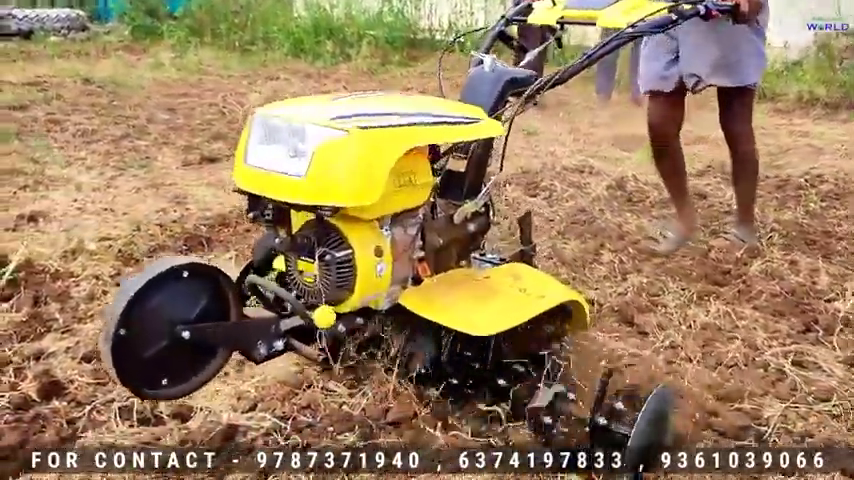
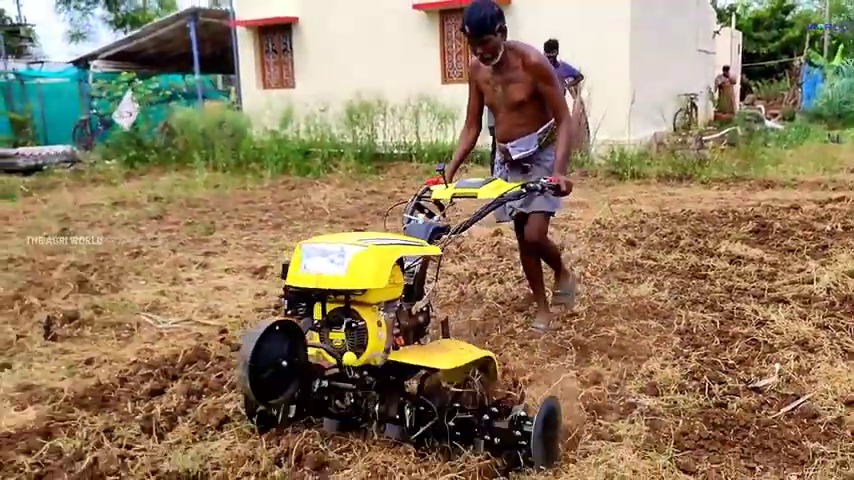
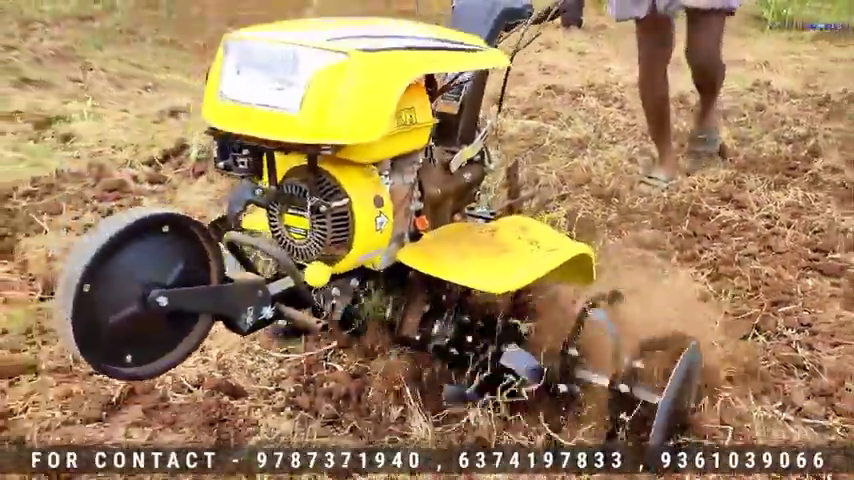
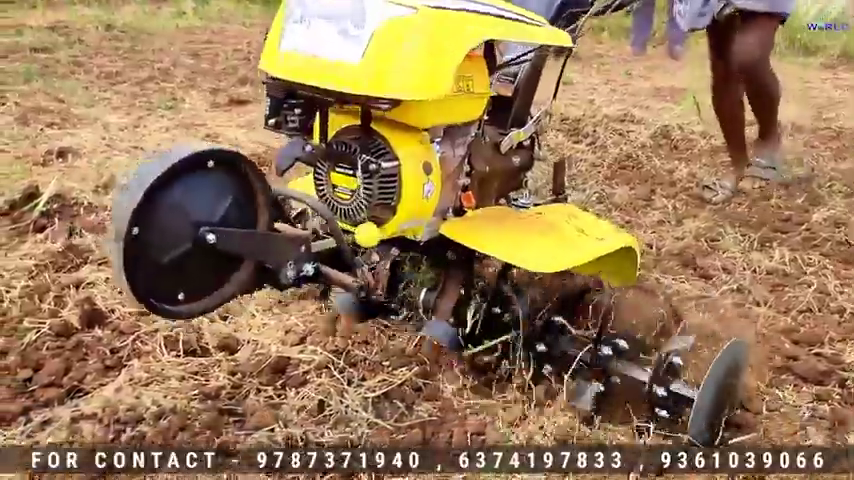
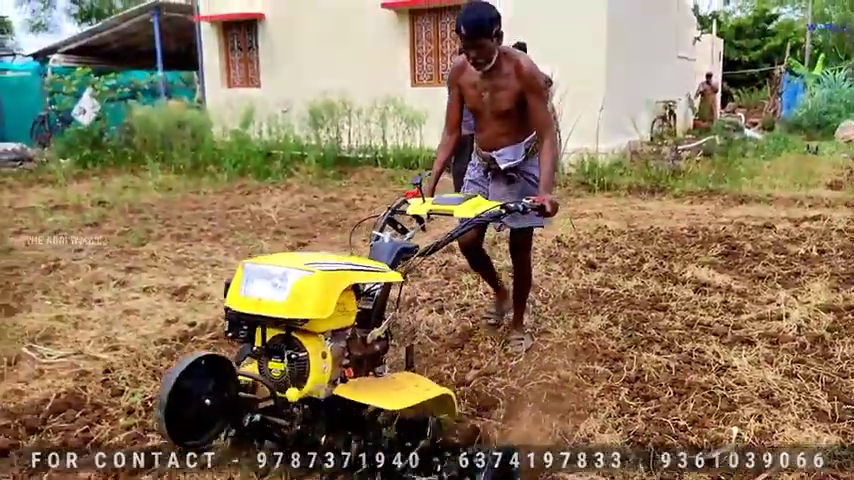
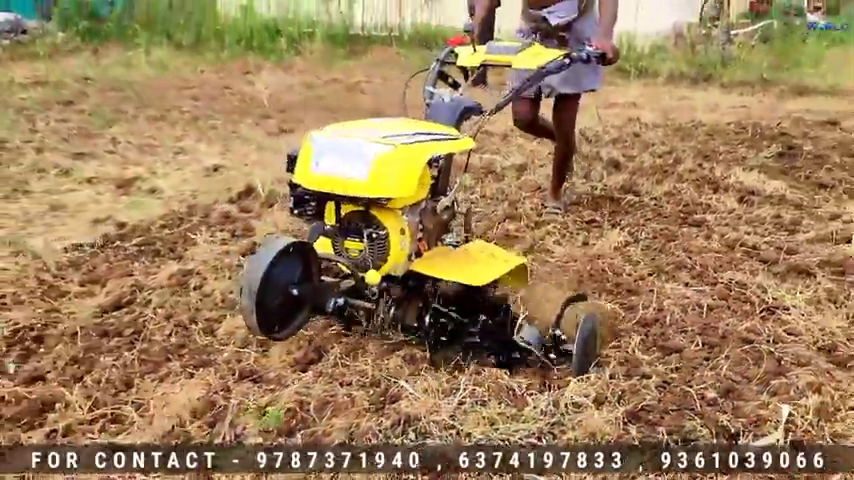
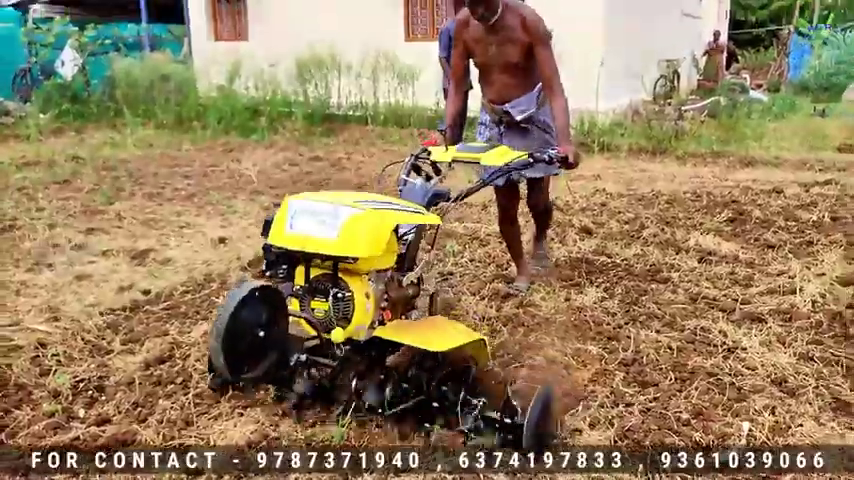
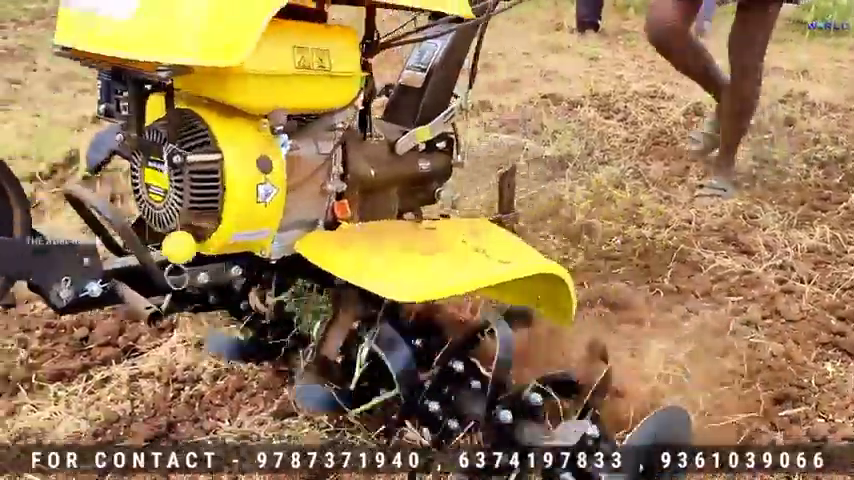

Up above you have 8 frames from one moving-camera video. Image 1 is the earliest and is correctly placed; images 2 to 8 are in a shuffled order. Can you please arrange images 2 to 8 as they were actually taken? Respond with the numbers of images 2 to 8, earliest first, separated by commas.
4, 8, 3, 6, 7, 5, 2
